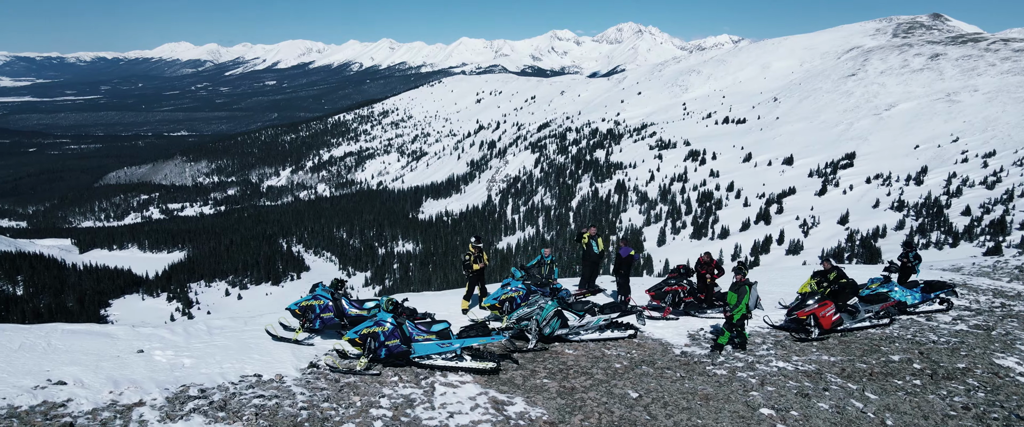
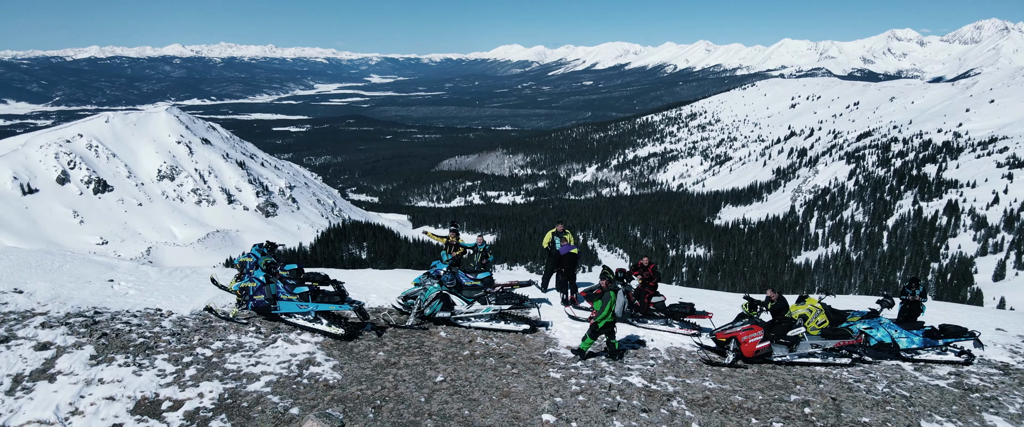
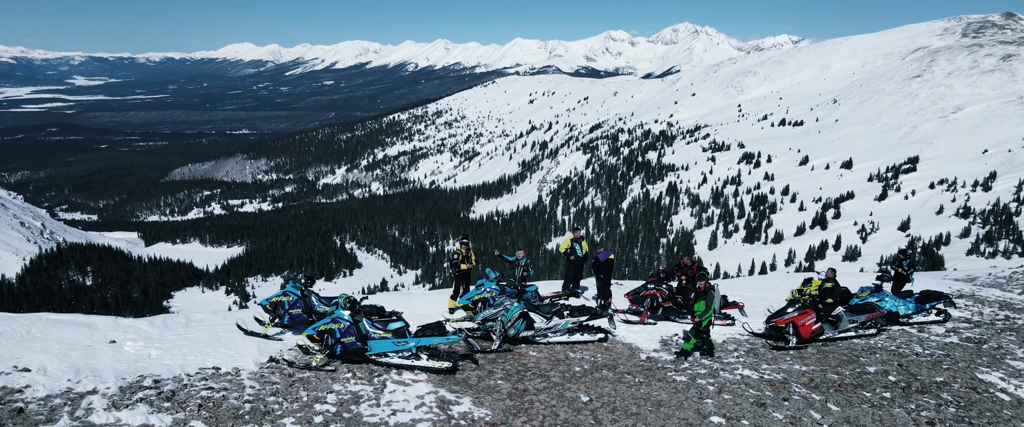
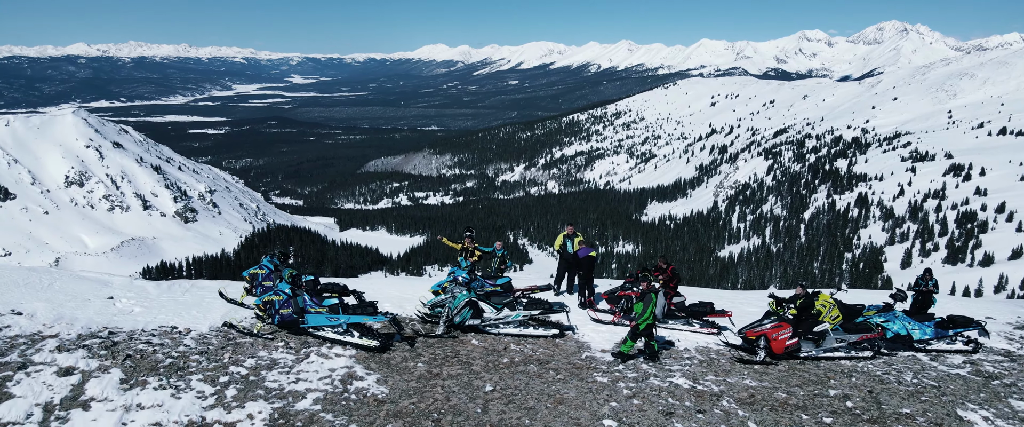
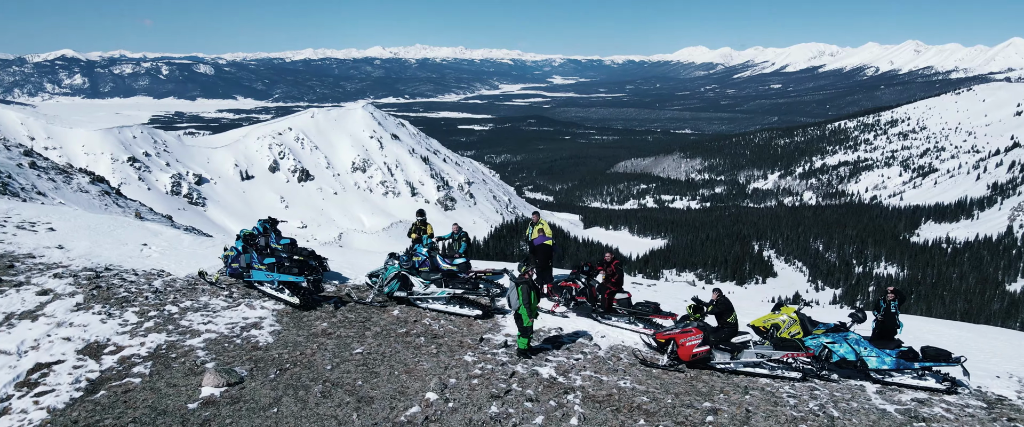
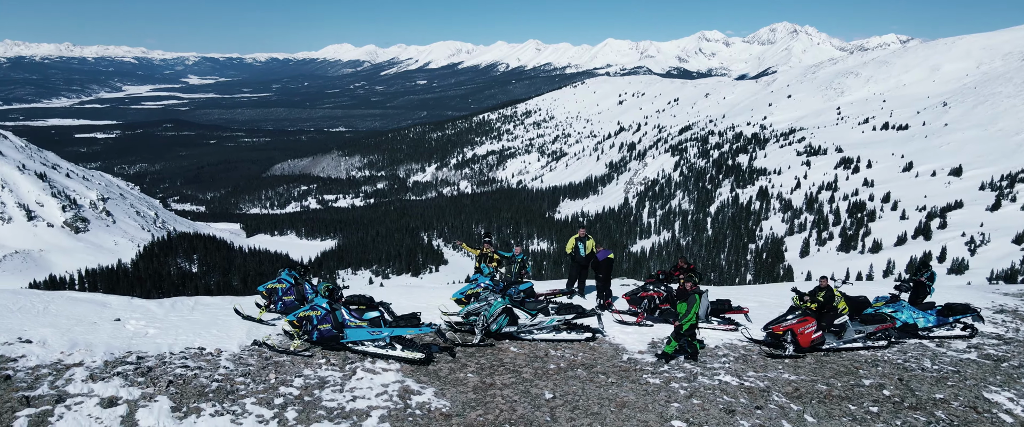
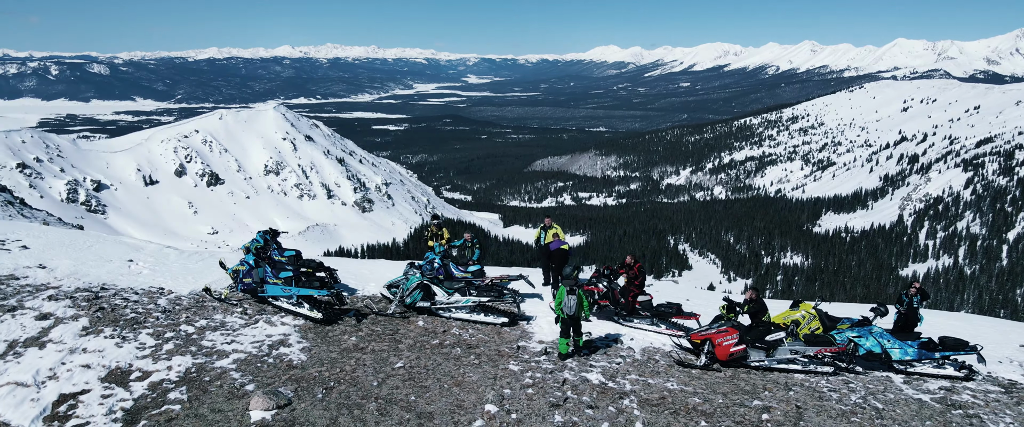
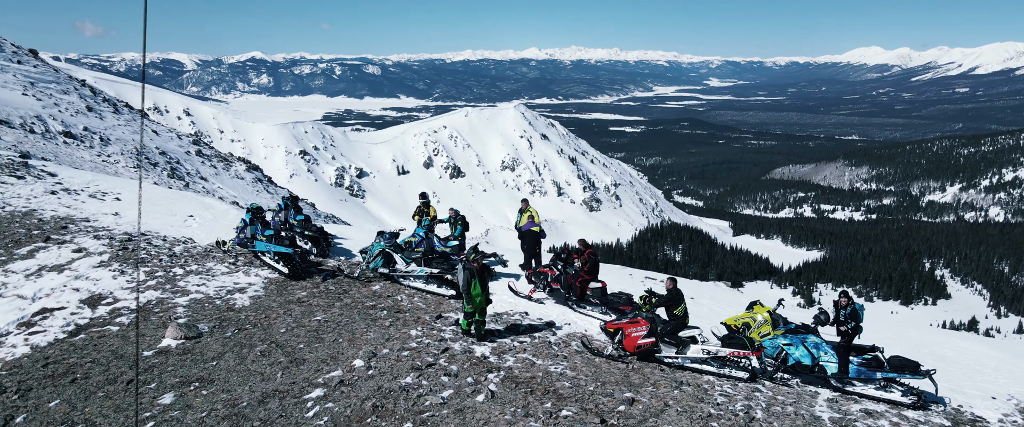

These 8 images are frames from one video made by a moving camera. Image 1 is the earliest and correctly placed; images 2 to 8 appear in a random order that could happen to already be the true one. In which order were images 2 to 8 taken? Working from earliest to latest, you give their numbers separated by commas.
3, 6, 4, 2, 7, 5, 8
